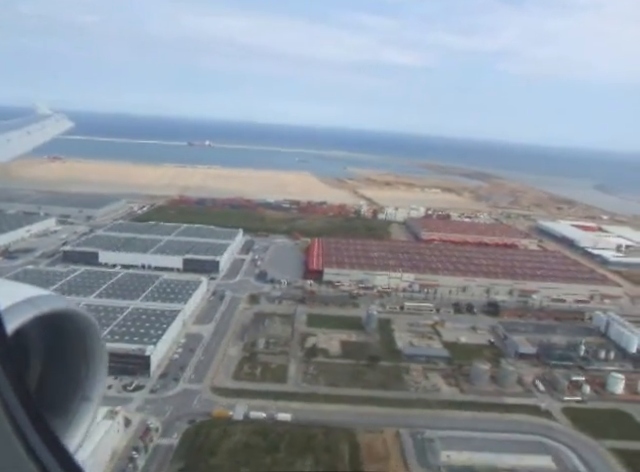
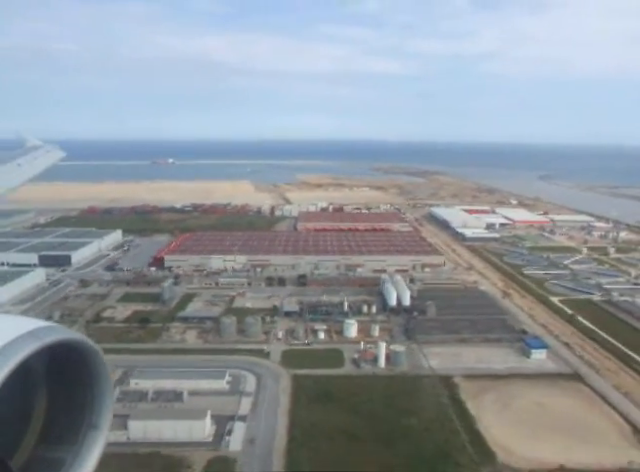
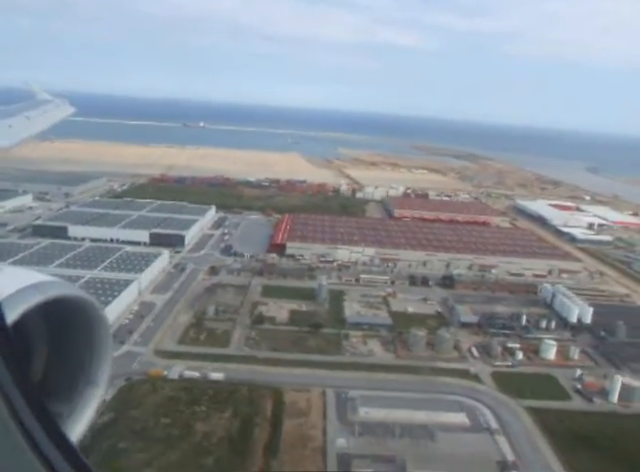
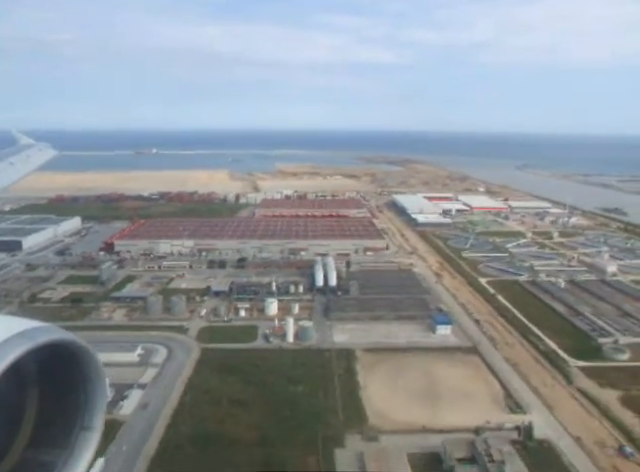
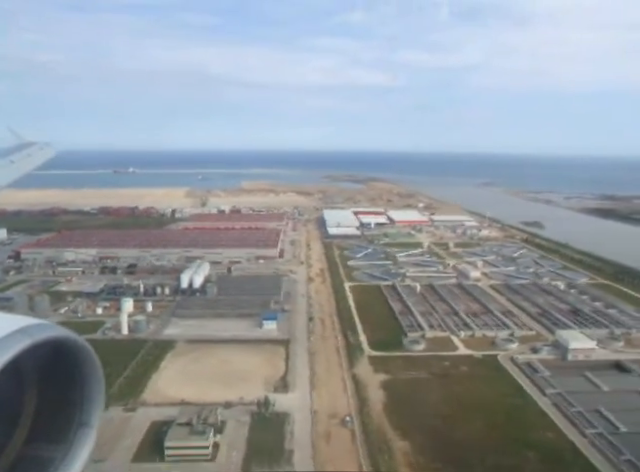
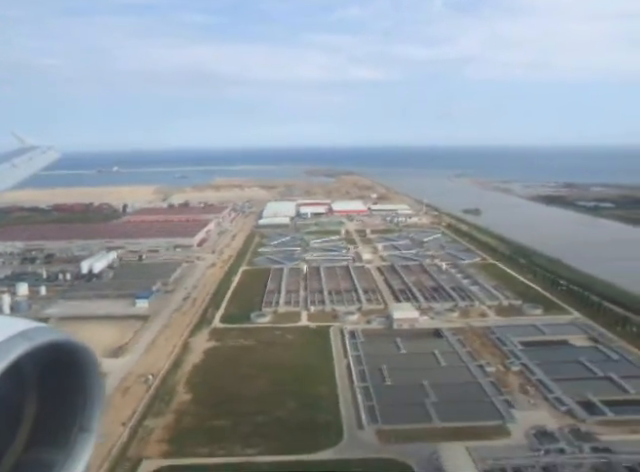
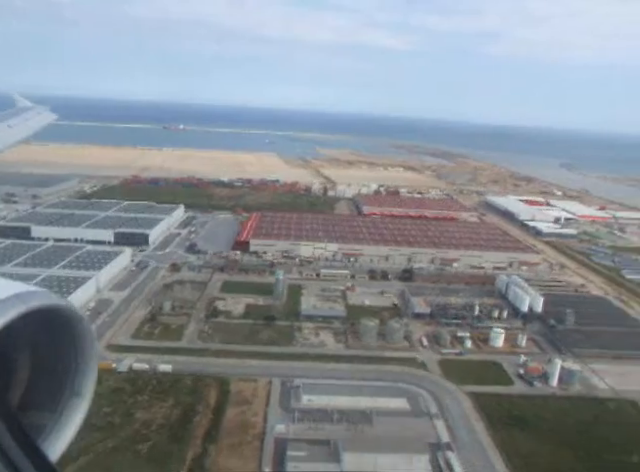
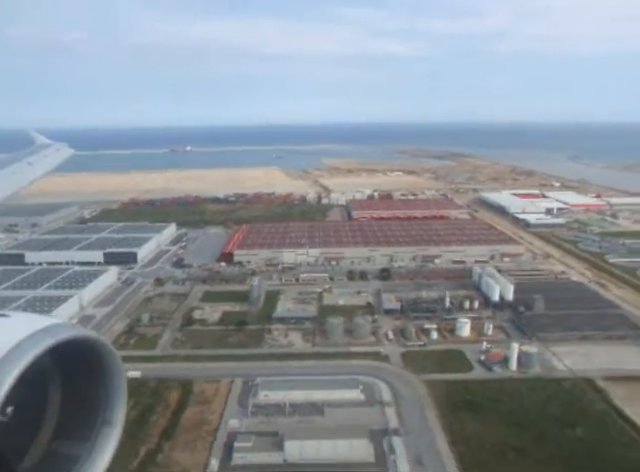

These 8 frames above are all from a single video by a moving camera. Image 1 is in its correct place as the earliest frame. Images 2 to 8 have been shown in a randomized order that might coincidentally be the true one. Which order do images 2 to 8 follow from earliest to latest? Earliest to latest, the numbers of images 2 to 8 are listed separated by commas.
3, 7, 8, 2, 4, 5, 6
